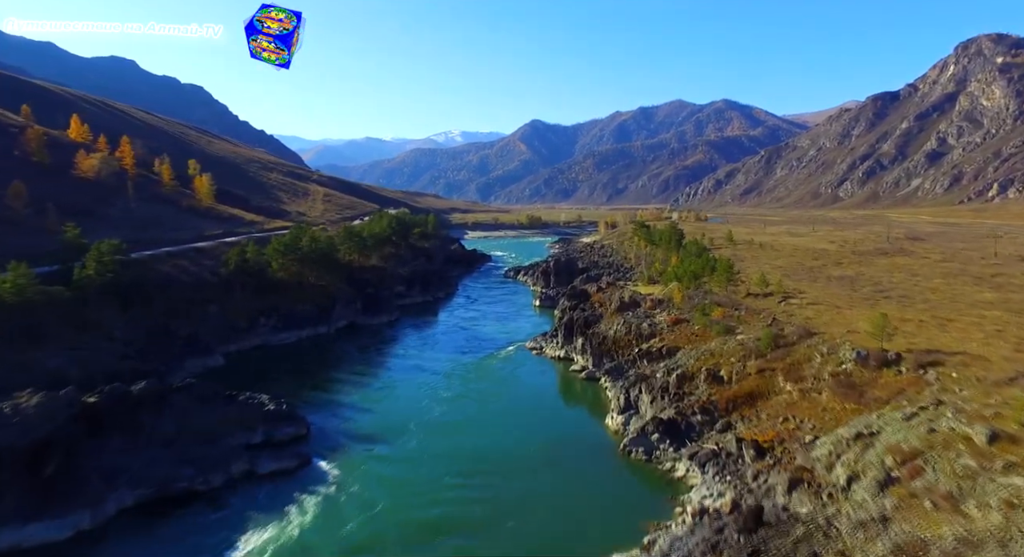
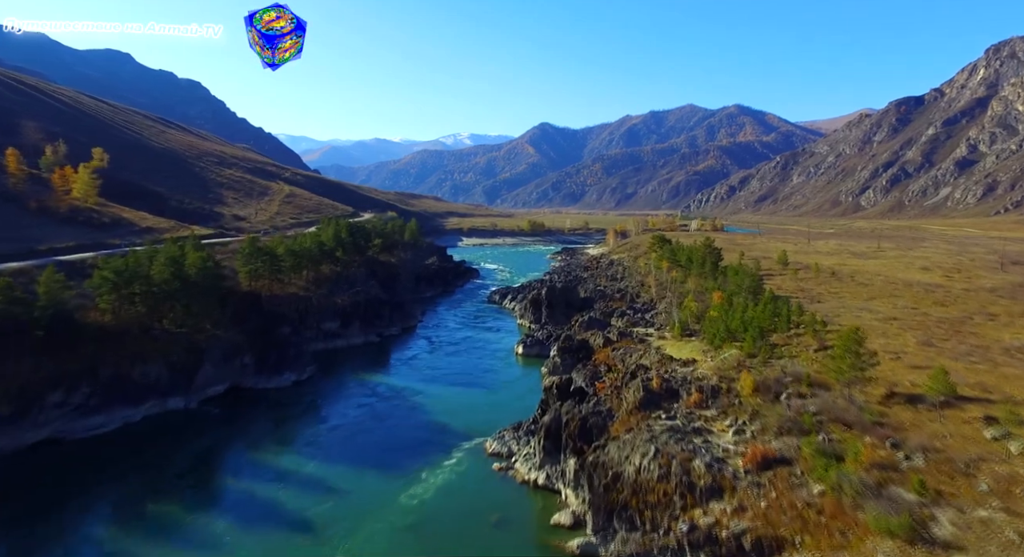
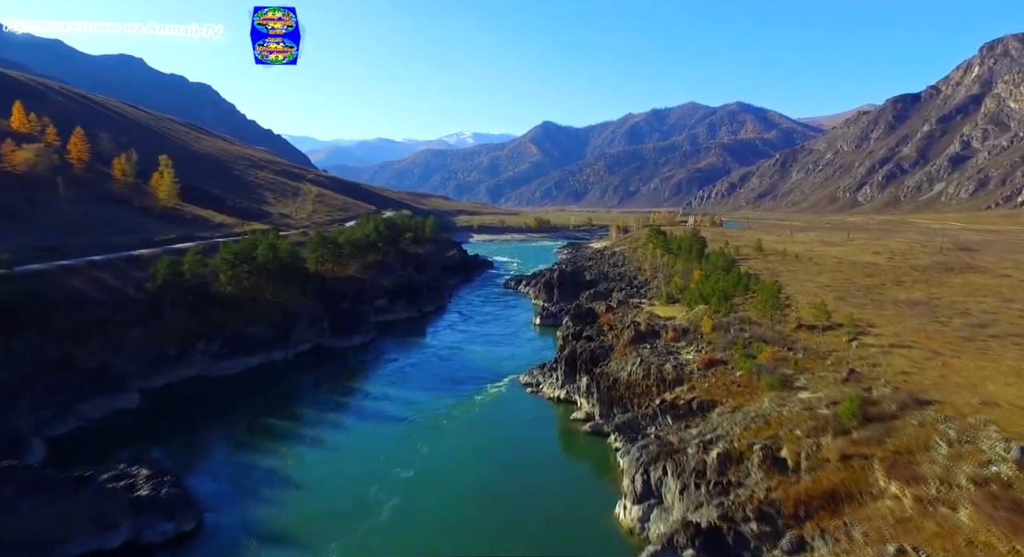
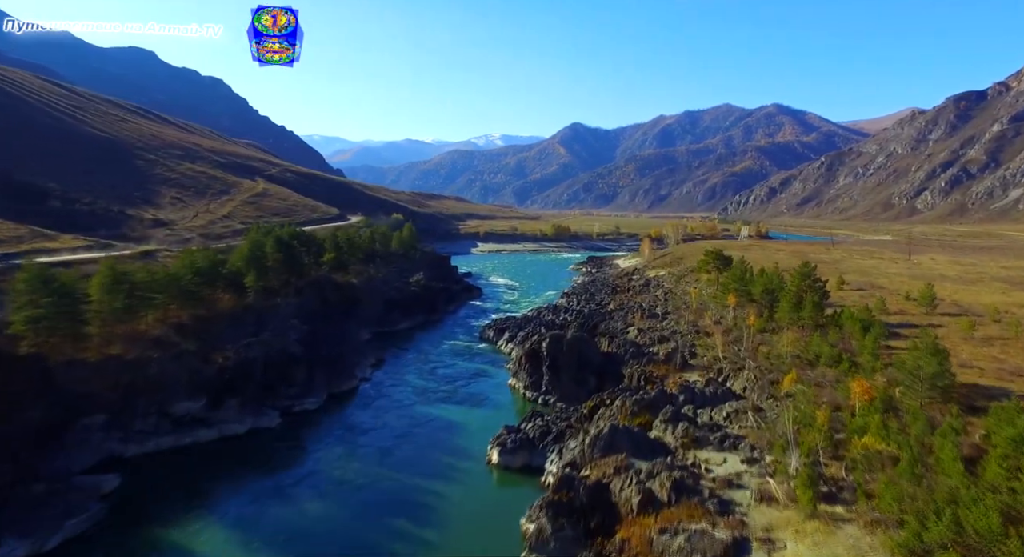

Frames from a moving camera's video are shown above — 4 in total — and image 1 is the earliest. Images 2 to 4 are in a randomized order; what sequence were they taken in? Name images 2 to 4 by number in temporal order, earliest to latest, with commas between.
3, 2, 4
